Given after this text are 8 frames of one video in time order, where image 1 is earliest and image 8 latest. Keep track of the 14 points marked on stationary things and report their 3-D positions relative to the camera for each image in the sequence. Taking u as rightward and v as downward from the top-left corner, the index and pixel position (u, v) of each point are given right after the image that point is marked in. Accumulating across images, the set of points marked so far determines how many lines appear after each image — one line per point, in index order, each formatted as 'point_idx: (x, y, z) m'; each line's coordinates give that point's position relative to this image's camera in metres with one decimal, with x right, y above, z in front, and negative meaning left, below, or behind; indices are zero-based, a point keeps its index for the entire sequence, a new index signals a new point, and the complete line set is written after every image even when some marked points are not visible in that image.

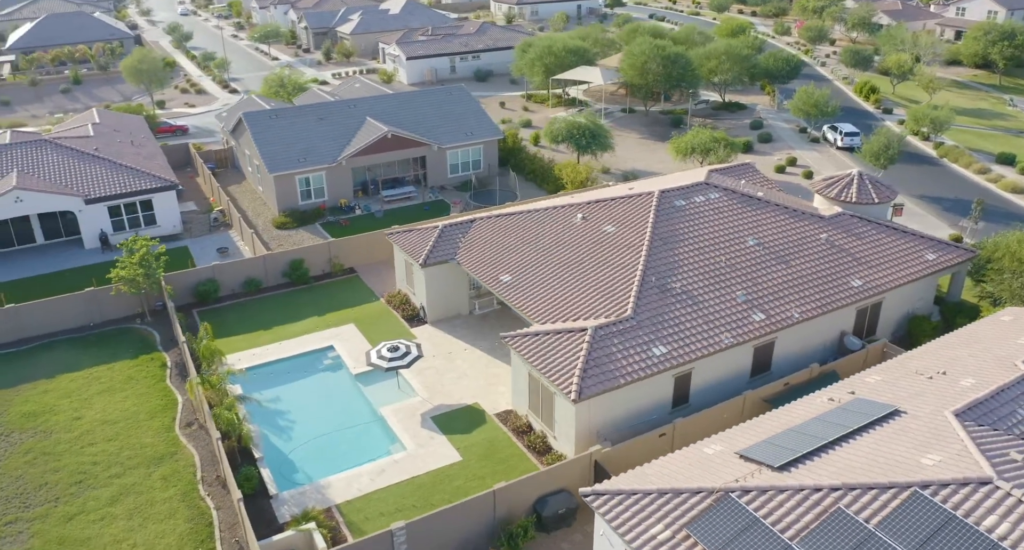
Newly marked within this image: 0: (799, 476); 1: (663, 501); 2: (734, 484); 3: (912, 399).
0: (+6.0, -4.3, +16.5) m
1: (+3.2, -4.9, +16.8) m
2: (+4.6, -4.5, +16.6) m
3: (+9.9, -3.1, +19.5) m
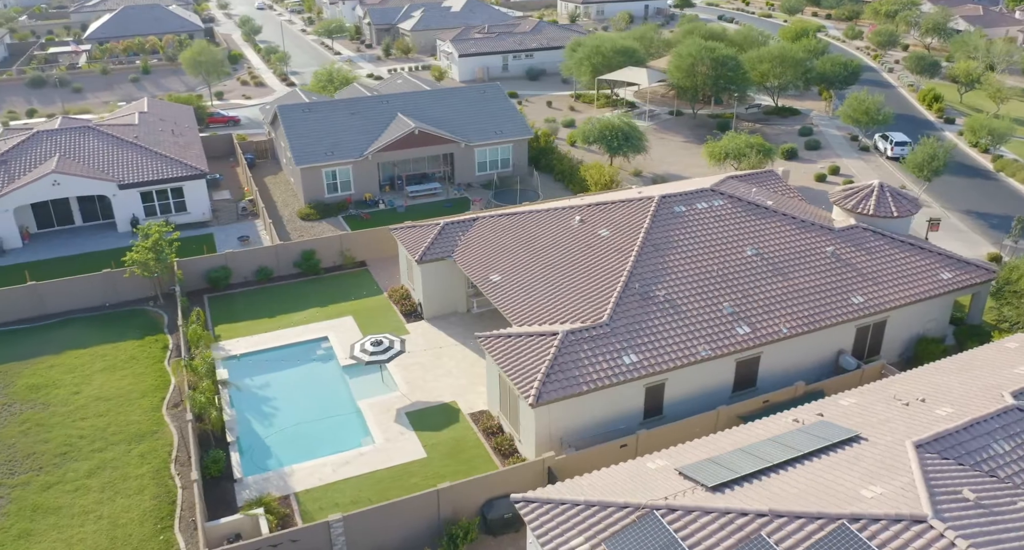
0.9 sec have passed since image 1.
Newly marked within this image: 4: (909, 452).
0: (+4.3, -4.6, +15.9) m
1: (+1.5, -5.0, +16.4) m
2: (+3.0, -4.7, +16.1) m
3: (+8.6, -3.6, +18.4) m
4: (+8.5, -3.8, +16.7) m
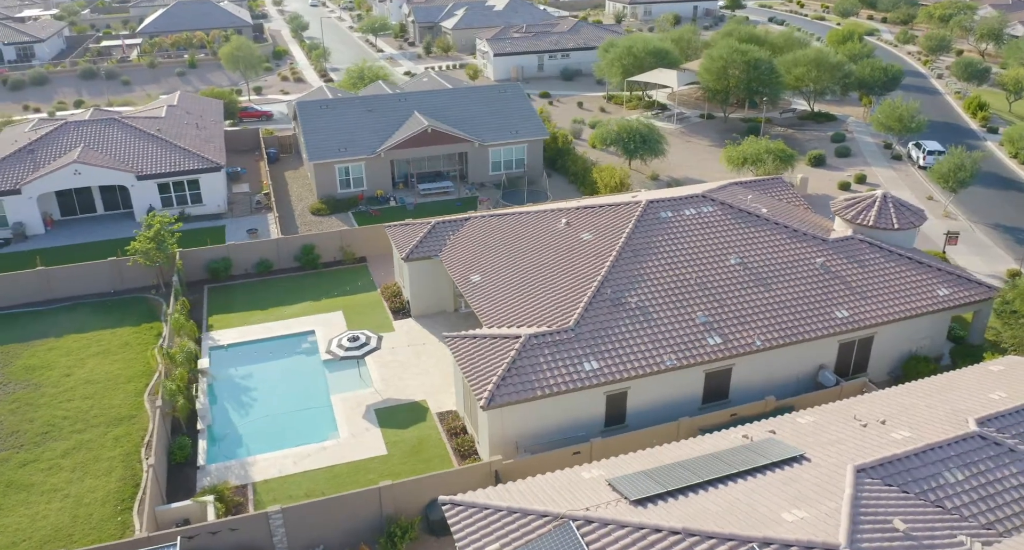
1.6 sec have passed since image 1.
0: (+2.6, -4.8, +15.5) m
1: (-0.1, -5.1, +16.3) m
2: (+1.3, -4.8, +15.9) m
3: (+7.1, -3.9, +17.8) m
4: (+6.9, -4.2, +16.1) m
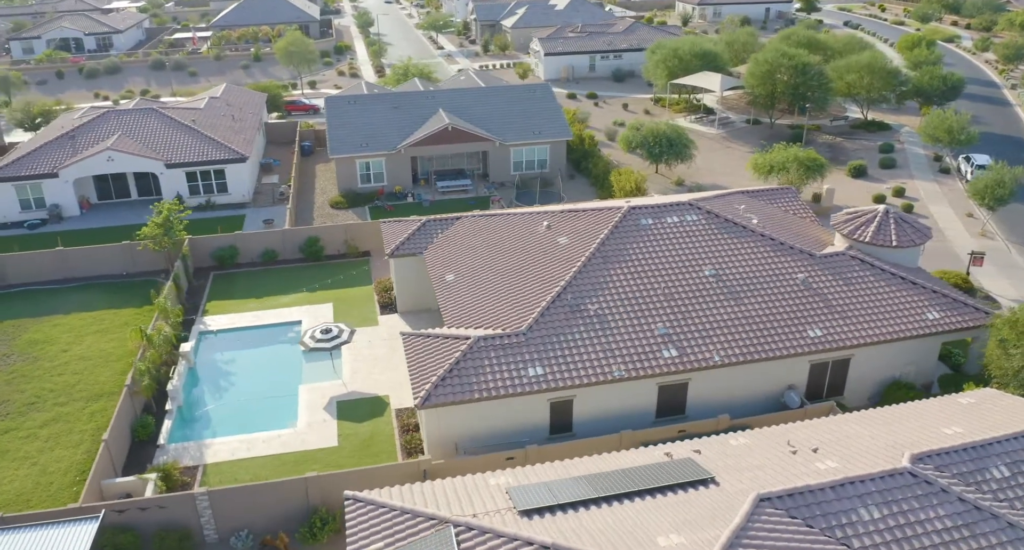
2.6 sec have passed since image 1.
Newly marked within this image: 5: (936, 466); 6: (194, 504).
0: (+0.3, -4.9, +15.3) m
1: (-2.4, -5.1, +16.4) m
2: (-1.0, -4.9, +15.8) m
3: (+5.0, -4.3, +17.1) m
4: (+4.6, -4.5, +15.4) m
5: (+9.2, -4.1, +16.7) m
6: (-8.0, -5.8, +19.7) m
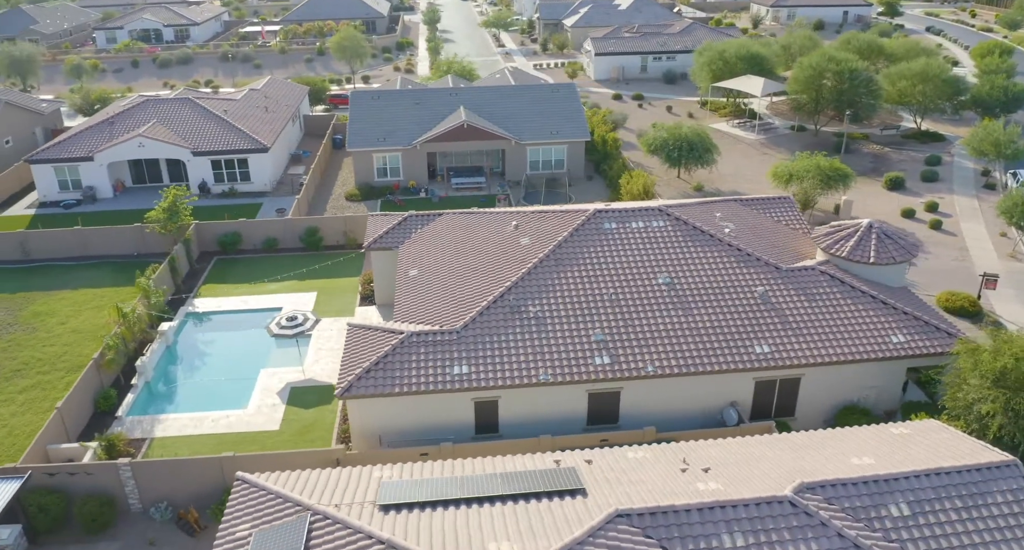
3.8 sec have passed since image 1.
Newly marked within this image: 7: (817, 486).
0: (-2.6, -4.9, +15.5) m
1: (-5.2, -4.9, +16.8) m
2: (-3.9, -4.8, +16.1) m
3: (+2.2, -4.5, +16.7) m
4: (+1.7, -4.7, +15.1) m
5: (+6.4, -4.5, +15.9) m
6: (-10.5, -5.3, +20.7) m
7: (+6.3, -4.4, +16.2) m
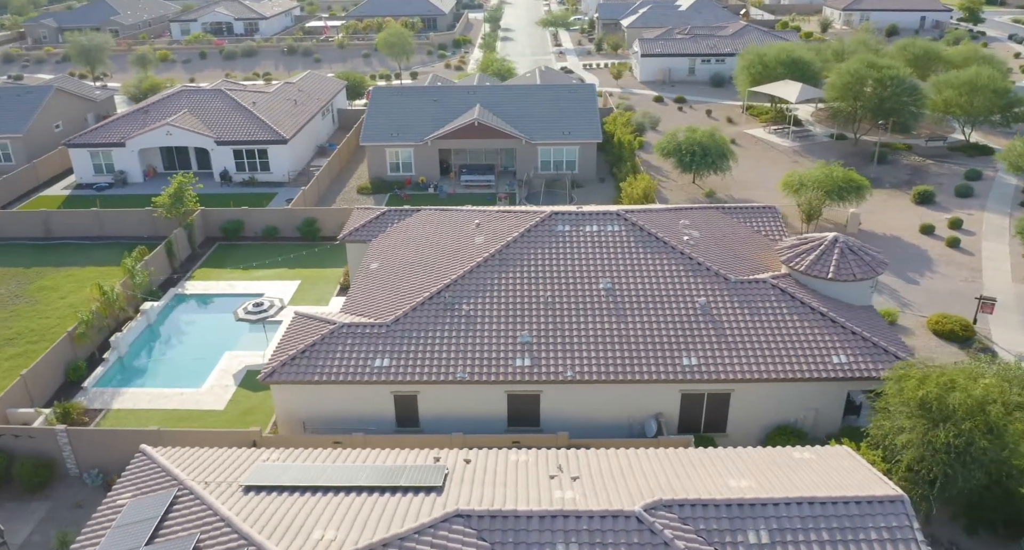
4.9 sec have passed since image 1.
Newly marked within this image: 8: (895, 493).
0: (-5.7, -4.7, +16.1) m
1: (-8.1, -4.6, +17.7) m
2: (-6.9, -4.5, +16.8) m
3: (-0.7, -4.5, +16.8) m
4: (-1.4, -4.7, +15.2) m
5: (+3.3, -4.8, +15.5) m
6: (-12.9, -4.7, +22.1) m
7: (+3.3, -4.6, +15.8) m
8: (+7.9, -4.5, +16.1) m
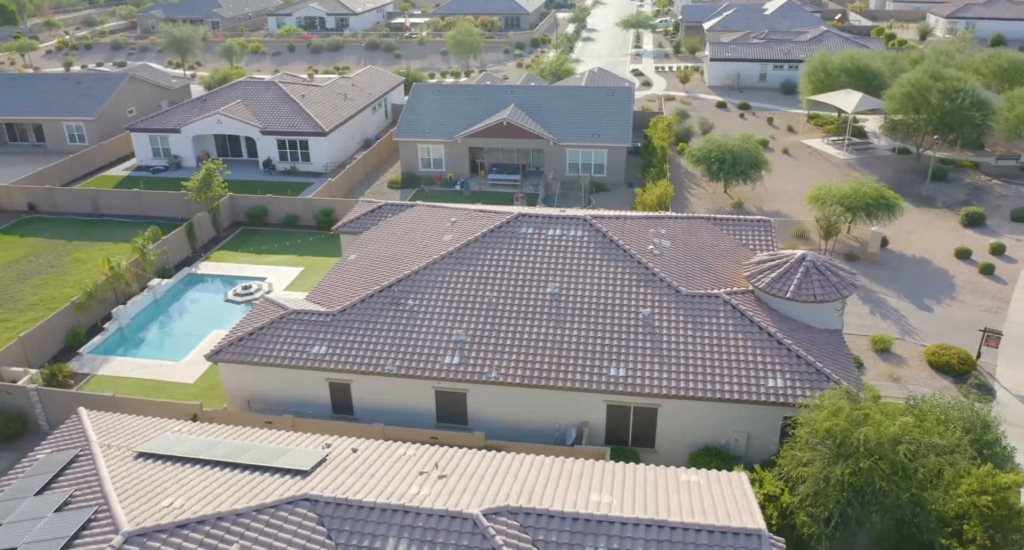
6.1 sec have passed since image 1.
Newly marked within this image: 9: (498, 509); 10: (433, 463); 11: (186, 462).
0: (-8.7, -4.2, +17.2) m
1: (-10.8, -4.0, +19.1) m
2: (-9.7, -4.0, +18.1) m
3: (-3.6, -4.4, +17.3) m
4: (-4.6, -4.5, +15.8) m
5: (+0.2, -4.9, +15.5) m
6: (-15.0, -3.8, +24.2) m
7: (+0.2, -4.8, +15.7) m
8: (+4.8, -4.9, +15.4) m
9: (-0.2, -4.7, +15.7) m
10: (-1.7, -4.3, +18.1) m
11: (-7.2, -4.2, +17.4) m
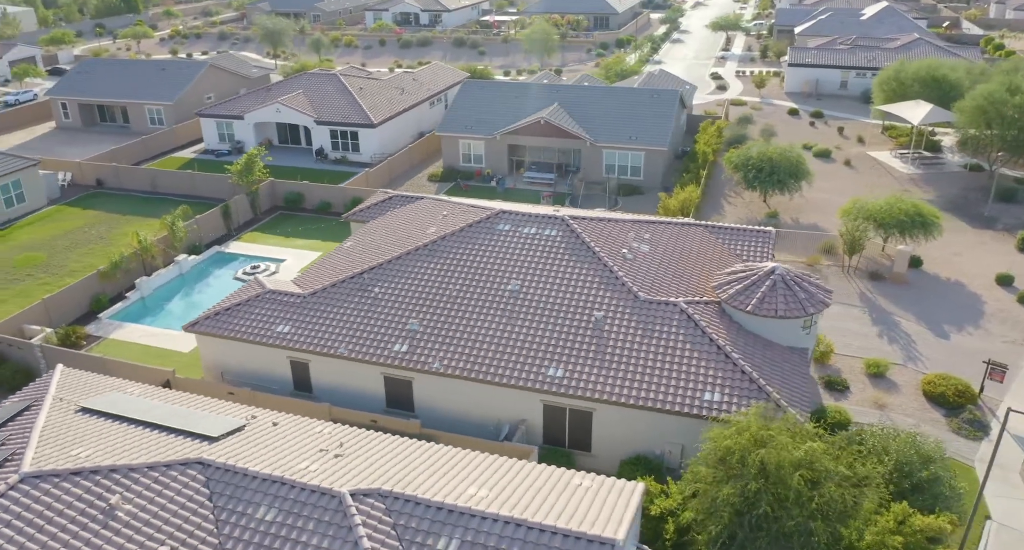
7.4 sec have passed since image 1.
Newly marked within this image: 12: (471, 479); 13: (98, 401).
0: (-11.0, -3.5, +18.9) m
1: (-12.9, -3.1, +21.0) m
2: (-11.9, -3.2, +19.9) m
3: (-6.0, -4.0, +18.2) m
4: (-7.1, -4.0, +16.9) m
5: (-2.6, -4.7, +15.9) m
6: (-16.3, -2.7, +26.7) m
7: (-2.5, -4.6, +16.2) m
8: (+2.0, -5.0, +15.2) m
9: (-2.8, -4.5, +16.2) m
10: (-4.0, -4.0, +18.8) m
11: (-9.6, -3.5, +18.9) m
12: (-0.7, -4.6, +17.4) m
13: (-10.5, -3.3, +19.8) m
